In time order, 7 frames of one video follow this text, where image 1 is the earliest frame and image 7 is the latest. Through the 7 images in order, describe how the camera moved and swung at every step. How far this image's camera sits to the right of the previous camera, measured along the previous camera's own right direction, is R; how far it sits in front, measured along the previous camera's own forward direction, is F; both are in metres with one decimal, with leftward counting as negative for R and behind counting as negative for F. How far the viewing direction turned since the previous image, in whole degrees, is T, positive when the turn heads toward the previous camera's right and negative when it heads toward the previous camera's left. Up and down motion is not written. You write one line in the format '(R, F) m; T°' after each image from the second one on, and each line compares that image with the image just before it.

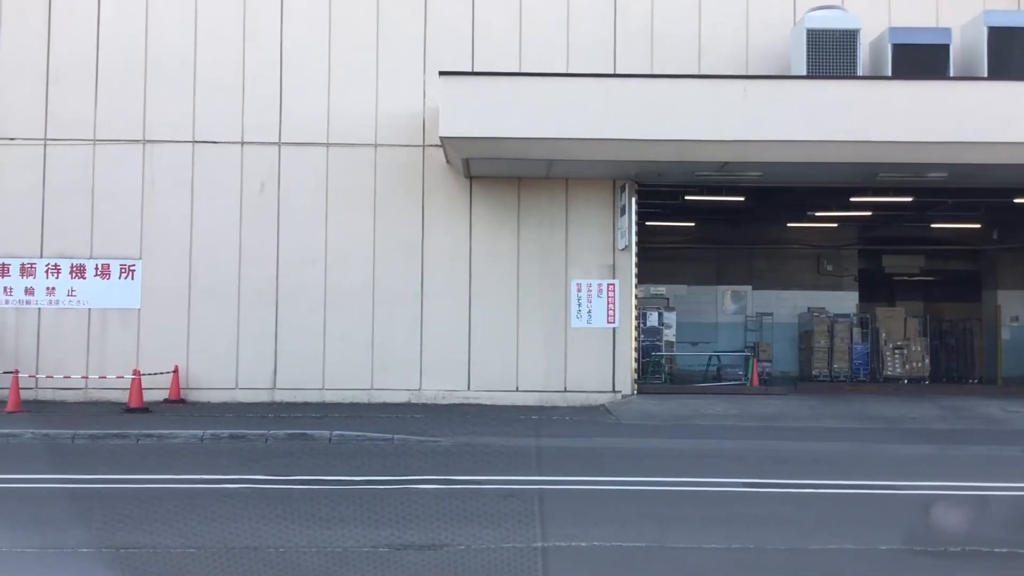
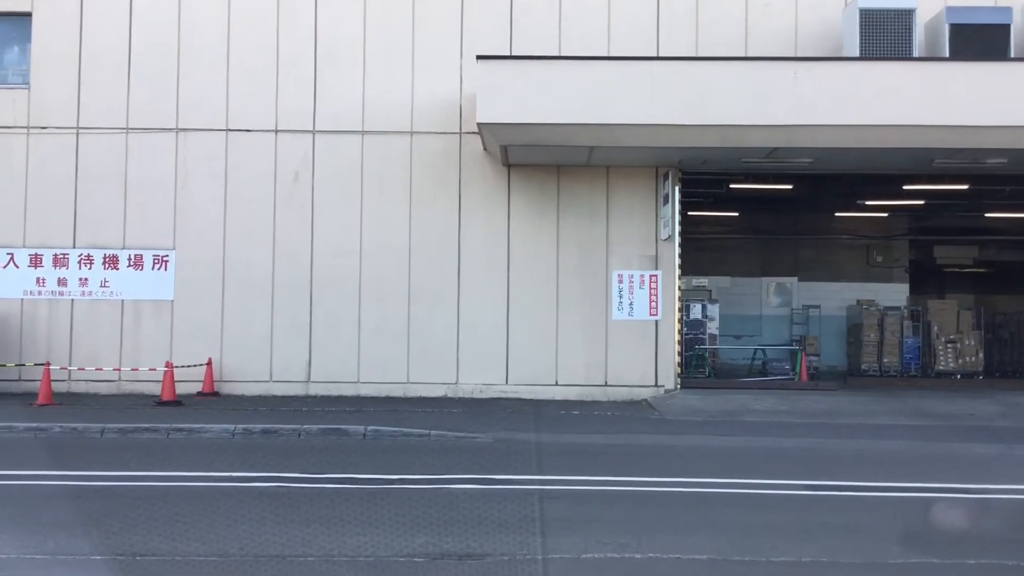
(-0.1, +0.5) m; -2°
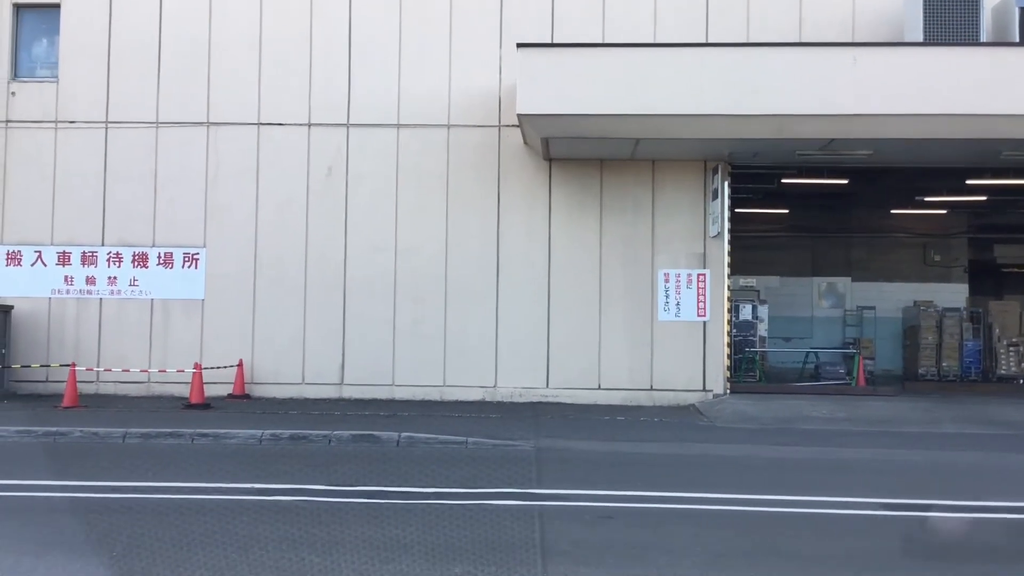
(-0.1, +0.7) m; -2°
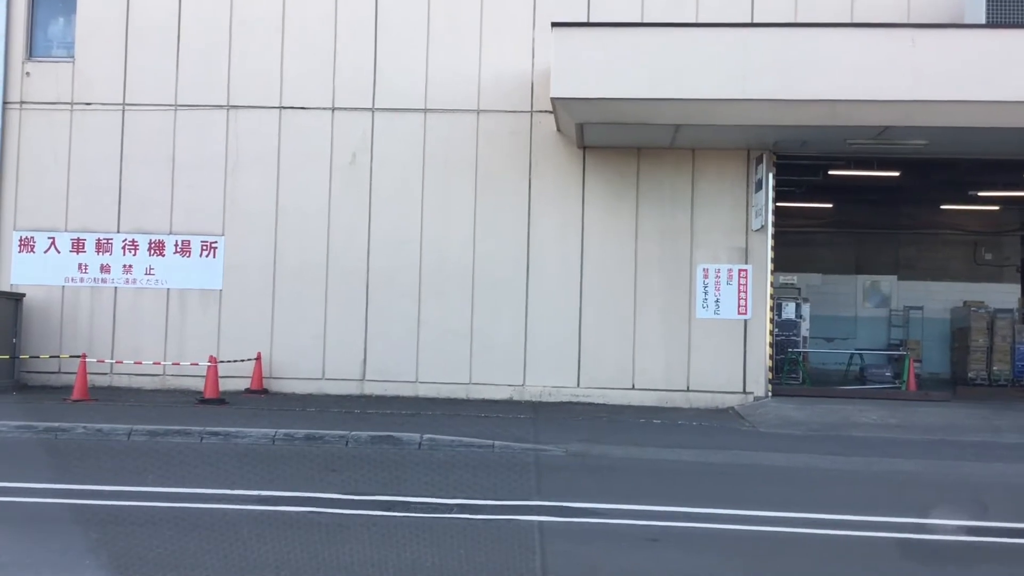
(0.0, +0.7) m; -2°
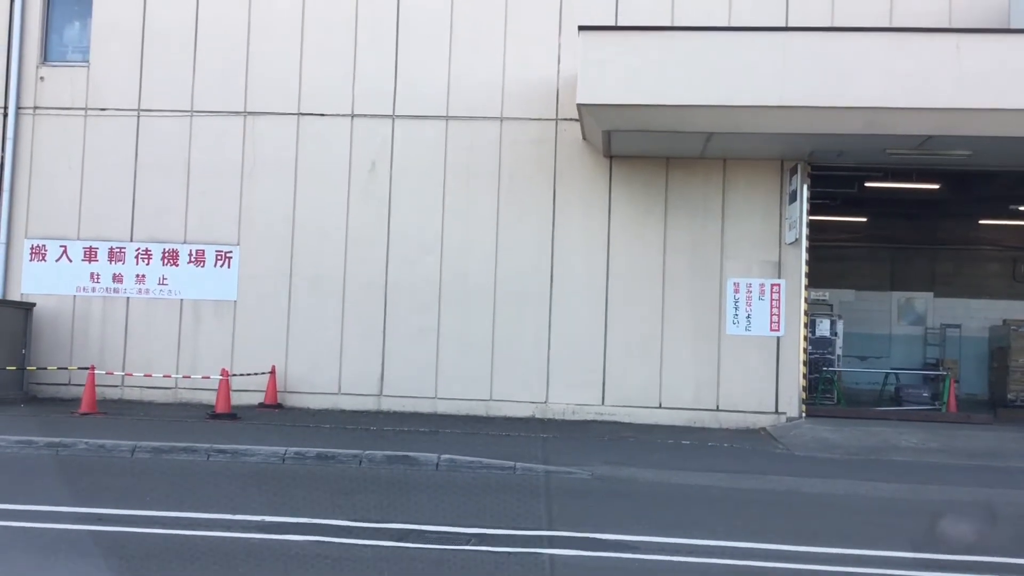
(0.0, +0.5) m; -1°
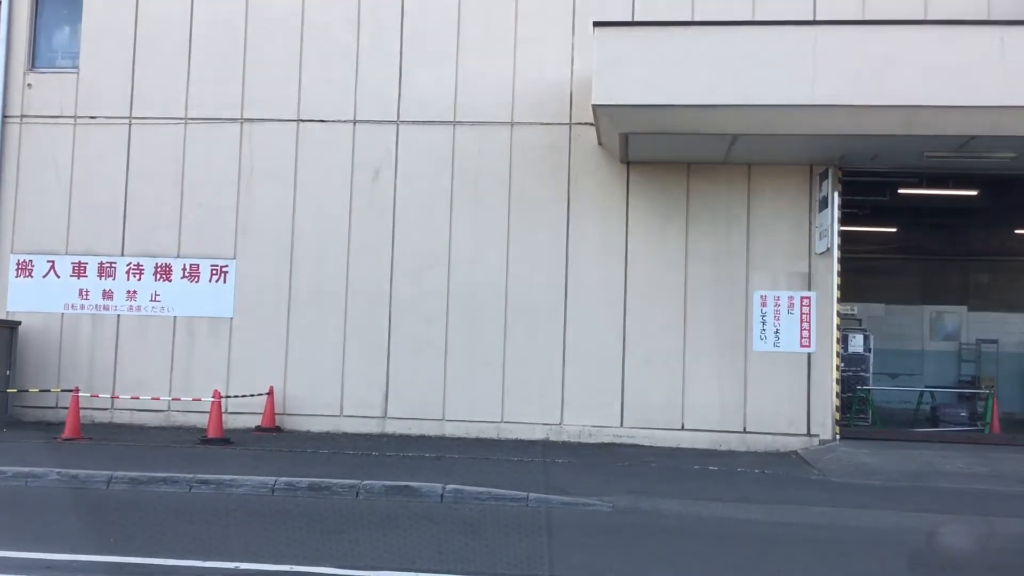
(0.0, +0.8) m; -1°
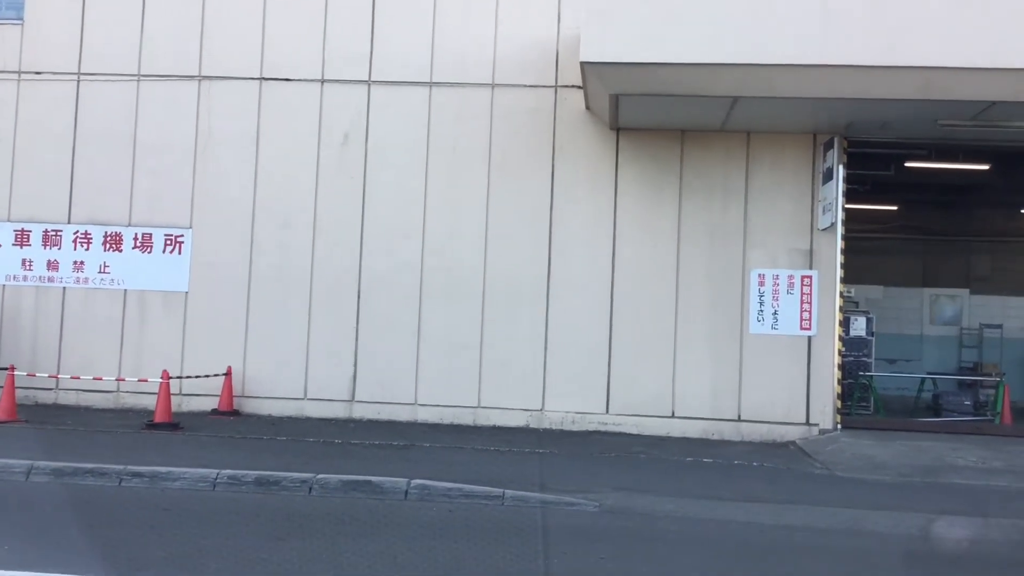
(0.0, +1.0) m; +1°
